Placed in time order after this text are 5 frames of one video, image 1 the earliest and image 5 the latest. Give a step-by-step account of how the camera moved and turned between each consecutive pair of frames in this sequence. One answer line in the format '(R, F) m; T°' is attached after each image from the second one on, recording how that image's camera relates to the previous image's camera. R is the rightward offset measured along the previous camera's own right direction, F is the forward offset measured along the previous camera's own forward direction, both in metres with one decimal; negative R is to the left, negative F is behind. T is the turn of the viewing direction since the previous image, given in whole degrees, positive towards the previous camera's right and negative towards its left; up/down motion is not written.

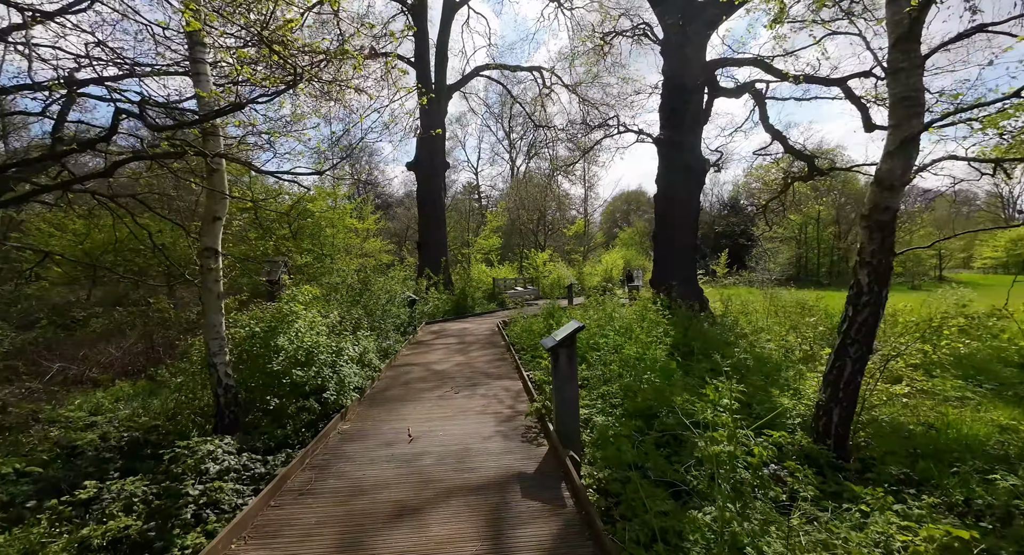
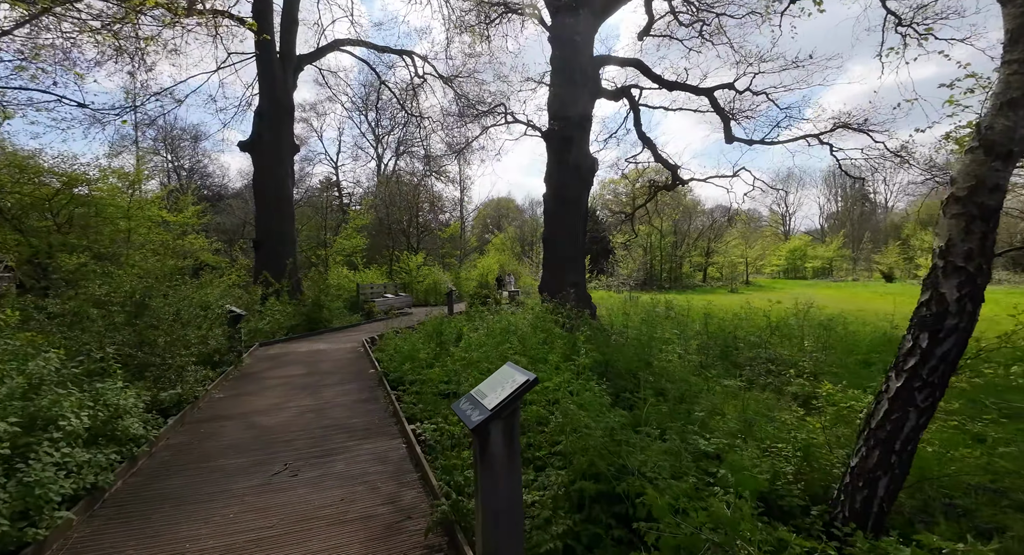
(-0.1, +1.8) m; +16°
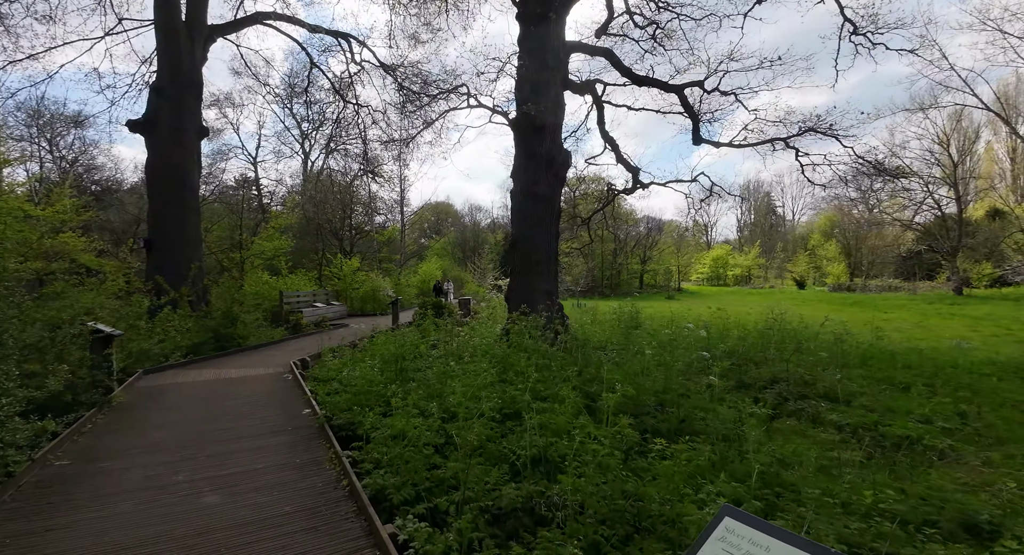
(-0.6, +1.6) m; +8°
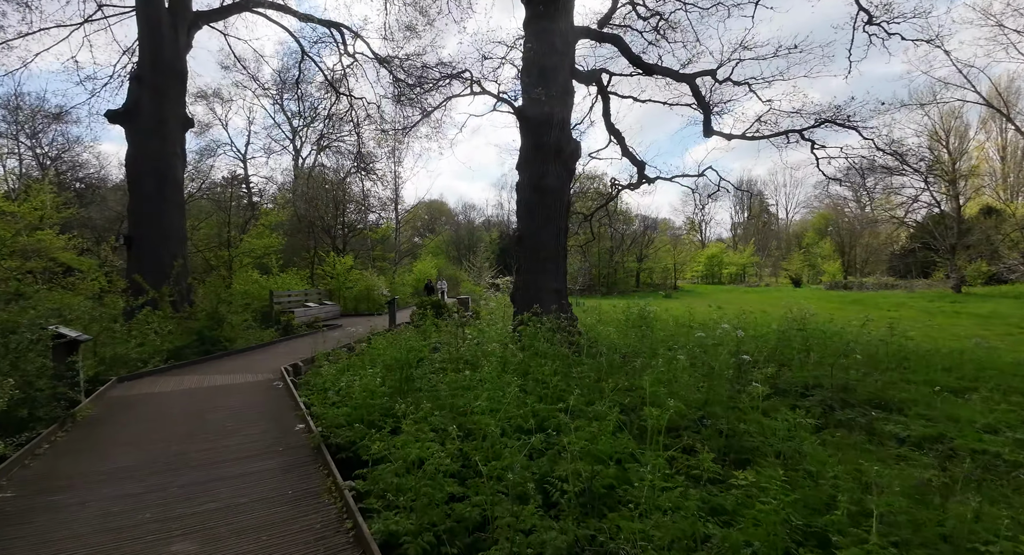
(-0.3, +0.6) m; +1°
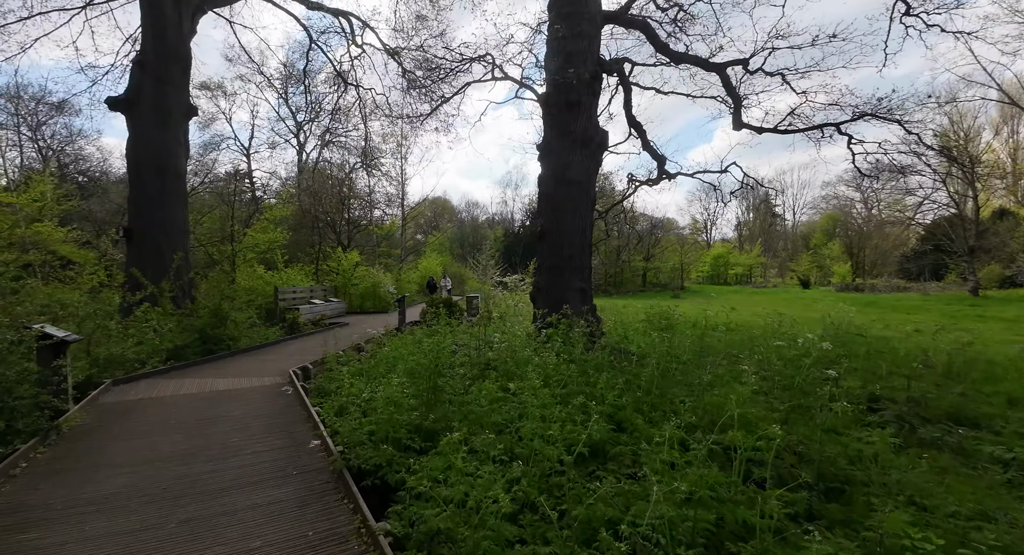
(-0.4, +0.6) m; 0°
